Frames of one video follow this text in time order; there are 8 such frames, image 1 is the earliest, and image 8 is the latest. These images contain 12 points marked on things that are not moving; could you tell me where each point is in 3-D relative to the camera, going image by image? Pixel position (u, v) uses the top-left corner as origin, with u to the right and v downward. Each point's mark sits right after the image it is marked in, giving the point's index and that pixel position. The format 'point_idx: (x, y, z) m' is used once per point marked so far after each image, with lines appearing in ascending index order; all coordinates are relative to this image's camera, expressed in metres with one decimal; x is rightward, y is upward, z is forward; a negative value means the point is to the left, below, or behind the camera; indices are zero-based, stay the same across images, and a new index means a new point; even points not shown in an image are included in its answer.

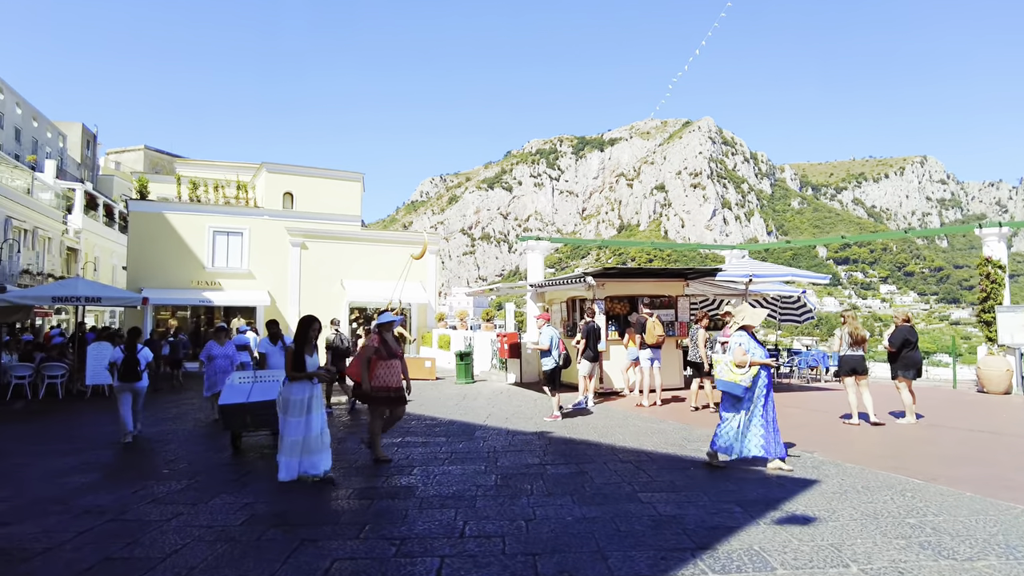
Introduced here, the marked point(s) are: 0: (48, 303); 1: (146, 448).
0: (-9.7, -0.3, +13.8) m
1: (-4.0, -1.8, +7.3) m
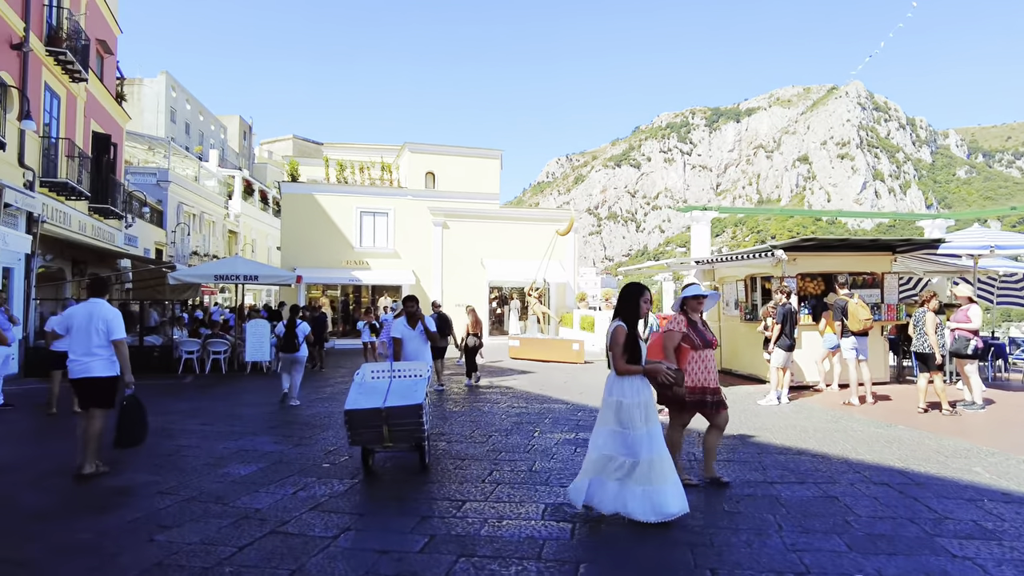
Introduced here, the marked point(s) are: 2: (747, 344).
0: (-6.5, +0.1, +14.3) m
1: (-2.1, -1.5, +6.8) m
2: (+4.0, -0.9, +11.2) m
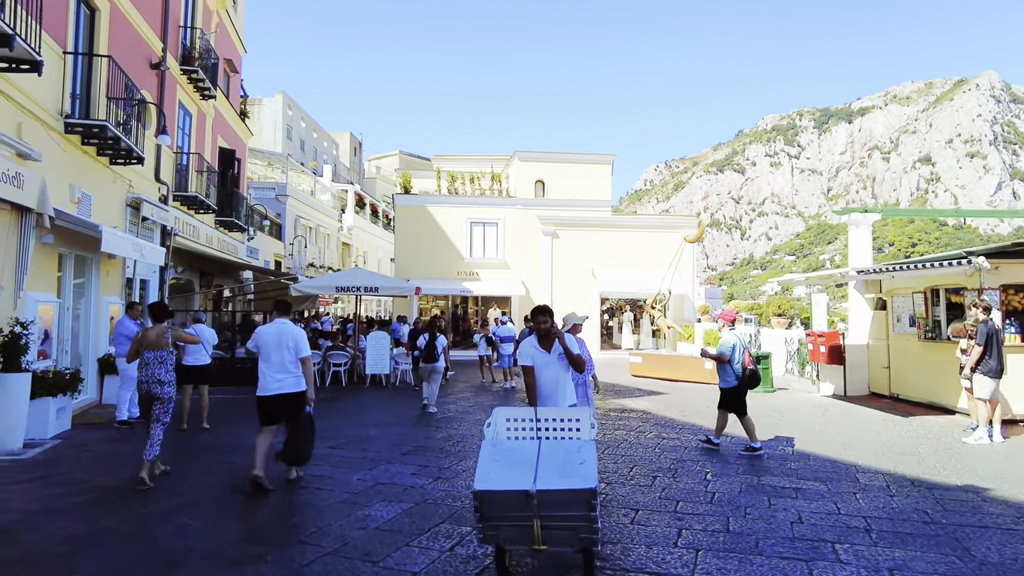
0: (-3.9, -0.1, +14.2) m
1: (-0.6, -1.7, +6.2) m
2: (+6.1, -1.1, +9.6) m
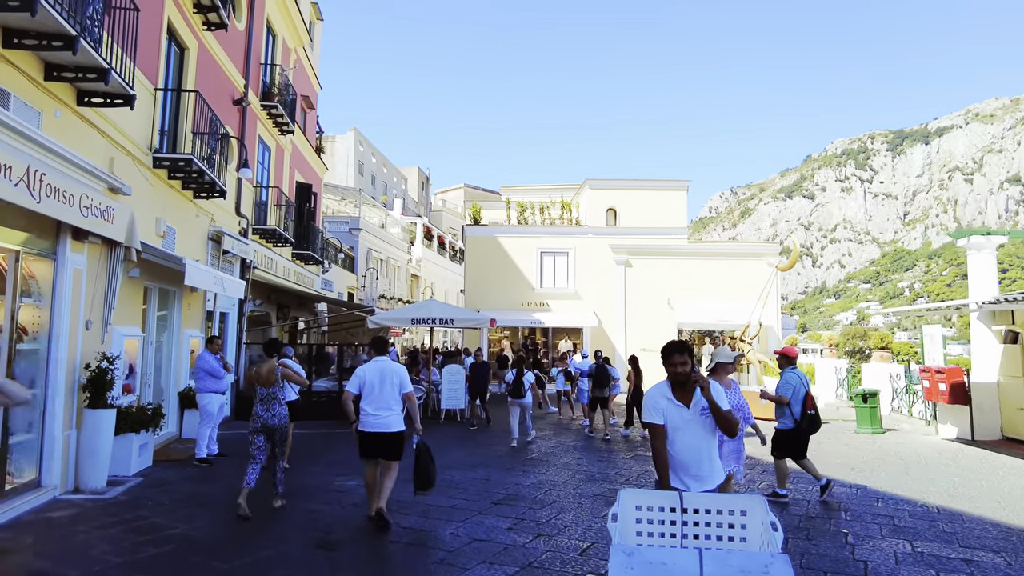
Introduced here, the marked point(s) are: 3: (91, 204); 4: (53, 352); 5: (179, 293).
0: (-2.2, -0.8, +13.9) m
1: (+0.2, -1.9, +5.6) m
2: (+7.3, -1.5, +8.4) m
3: (-4.2, +0.8, +6.6) m
4: (-4.5, -0.6, +6.4) m
5: (-5.2, -0.1, +10.3) m
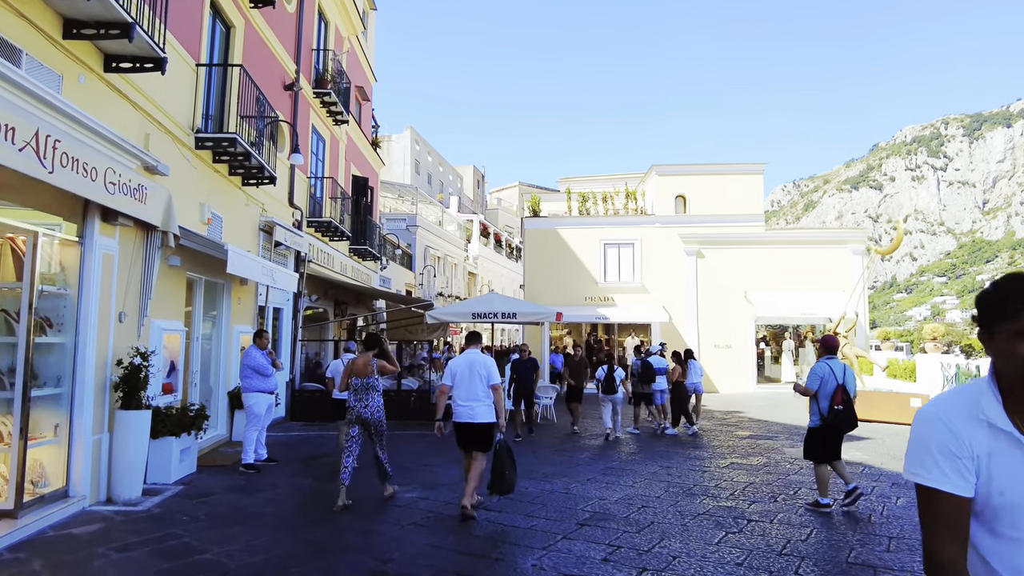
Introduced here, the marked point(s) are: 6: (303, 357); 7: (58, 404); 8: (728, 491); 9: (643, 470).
0: (-0.9, -0.6, +13.0) m
1: (+0.9, -1.8, +4.5) m
2: (+8.1, -1.3, +6.7) m
3: (-3.5, +1.0, +5.9) m
4: (-3.7, -0.5, +5.7) m
5: (-4.2, 0.0, +9.7) m
6: (-4.4, -1.4, +13.8) m
7: (-3.8, -1.0, +5.6) m
8: (+2.1, -2.0, +6.5) m
9: (+1.5, -2.1, +7.5) m
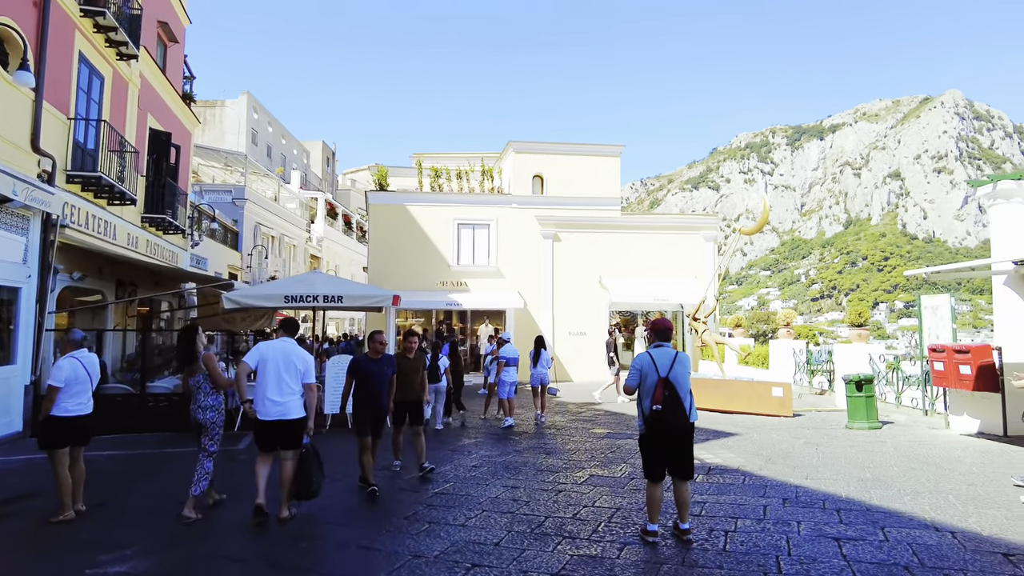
0: (-3.7, -0.2, +10.6) m
1: (-0.2, -1.5, +2.6) m
2: (+6.4, -1.0, +6.4) m
3: (-4.8, +1.2, +3.1) m
4: (-5.0, -0.2, +2.9) m
5: (-6.2, +0.4, +6.7) m
6: (-7.3, -1.0, +10.6) m
7: (-5.0, -0.7, +2.7) m
8: (+0.6, -1.7, +4.8) m
9: (-0.3, -1.8, +5.8) m
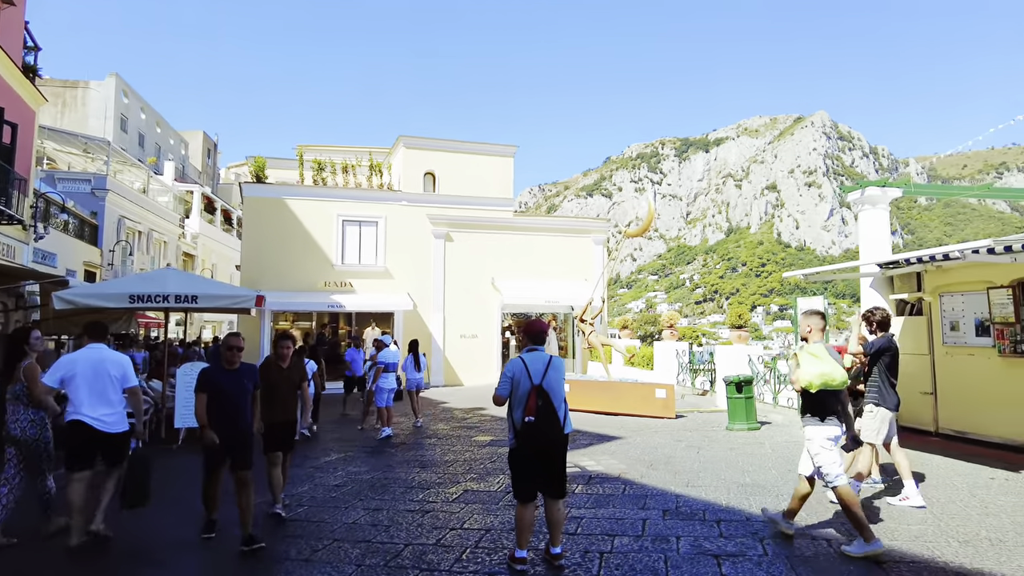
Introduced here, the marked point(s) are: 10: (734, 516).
0: (-5.5, -0.2, +9.3) m
1: (-0.8, -1.5, +2.0) m
2: (+5.2, -1.1, +6.7) m
3: (-5.4, +1.3, +1.8) m
4: (-5.6, -0.2, +1.5) m
5: (-7.3, +0.4, +5.1) m
6: (-9.0, -1.0, +8.8) m
7: (-5.6, -0.6, +1.3) m
8: (-0.4, -1.7, +4.3) m
9: (-1.3, -1.8, +5.1) m
10: (+1.7, -1.8, +5.1) m
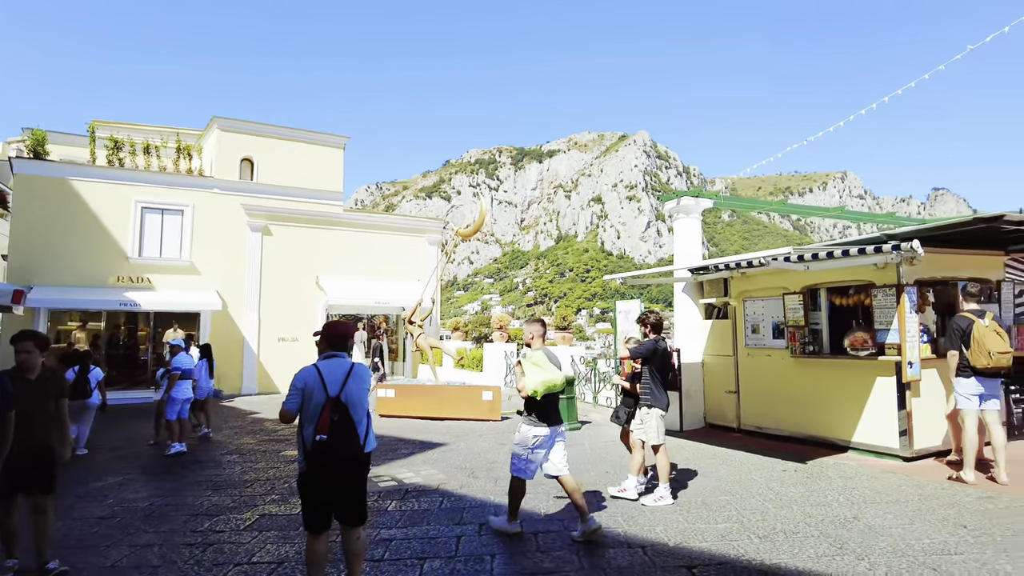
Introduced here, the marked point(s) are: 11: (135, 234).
0: (-7.7, -0.1, +7.3) m
1: (-1.4, -1.5, +1.3) m
2: (+3.3, -1.1, +7.3) m
3: (-5.7, +1.4, 0.0) m
4: (-5.9, 0.0, -0.3) m
5: (-8.4, +0.6, +2.7) m
6: (-11.0, -0.8, +5.9) m
7: (-5.8, -0.5, -0.5) m
8: (-1.5, -1.7, +3.6) m
9: (-2.7, -1.7, +4.1) m
10: (+0.3, -1.8, +4.9) m
11: (-9.5, +1.3, +16.7) m
